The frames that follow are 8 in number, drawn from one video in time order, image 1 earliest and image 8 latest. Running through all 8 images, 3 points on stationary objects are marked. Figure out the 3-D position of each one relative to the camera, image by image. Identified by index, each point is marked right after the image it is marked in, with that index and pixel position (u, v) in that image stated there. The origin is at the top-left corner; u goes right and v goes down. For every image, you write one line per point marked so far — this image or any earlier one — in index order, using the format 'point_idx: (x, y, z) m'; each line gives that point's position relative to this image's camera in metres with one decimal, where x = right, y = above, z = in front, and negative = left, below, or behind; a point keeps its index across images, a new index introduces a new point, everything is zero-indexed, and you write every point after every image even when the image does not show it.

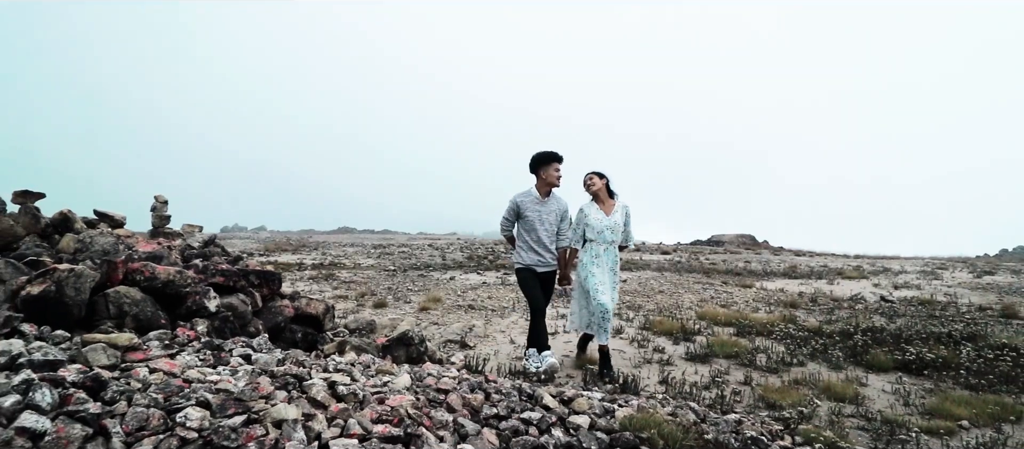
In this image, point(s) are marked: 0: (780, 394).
0: (+2.5, -1.6, +5.0) m
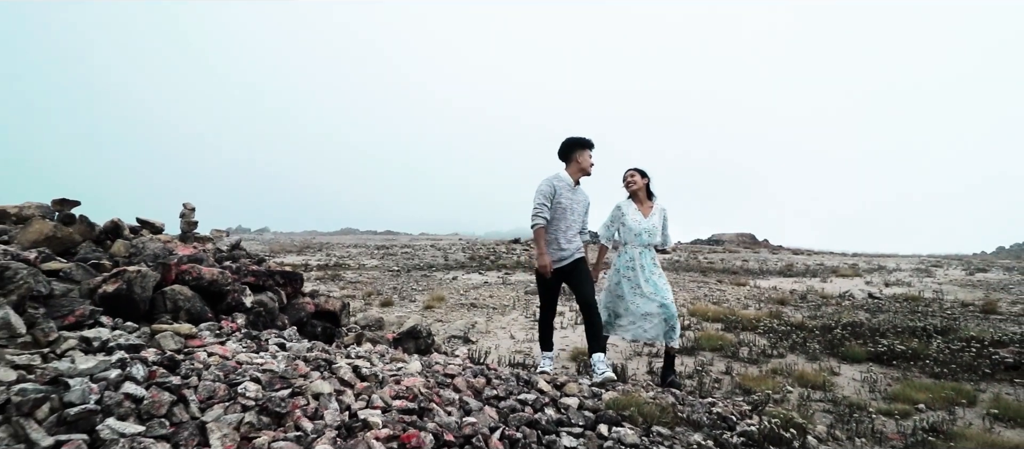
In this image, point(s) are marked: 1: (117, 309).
0: (+2.5, -1.6, +5.5) m
1: (-2.2, -0.5, +3.1) m
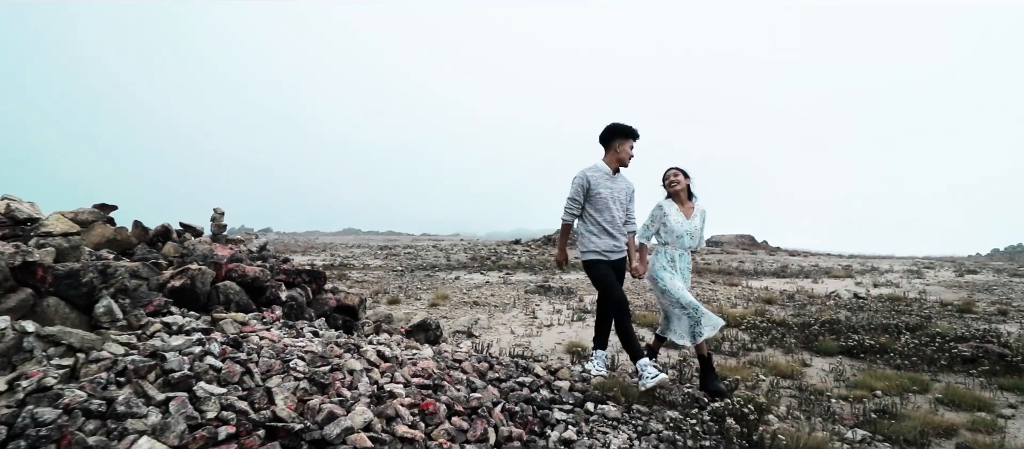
0: (+2.5, -1.6, +6.1) m
1: (-2.2, -0.5, +3.7) m
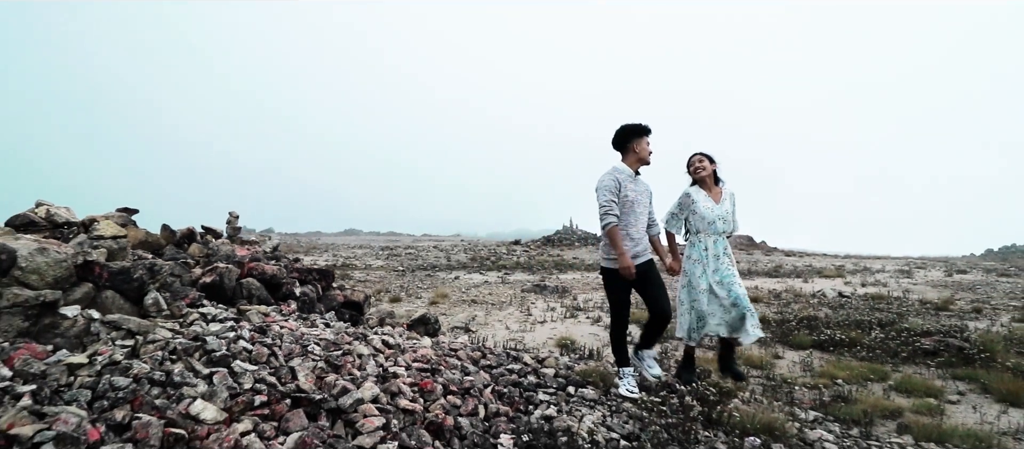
0: (+2.4, -1.7, +6.6) m
1: (-2.3, -0.5, +4.2) m
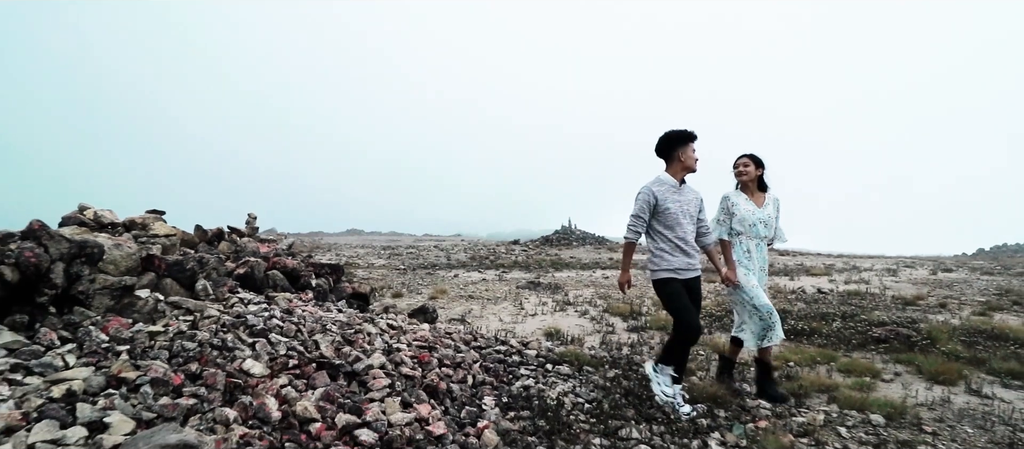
0: (+2.2, -1.7, +7.4) m
1: (-2.4, -0.5, +5.0) m
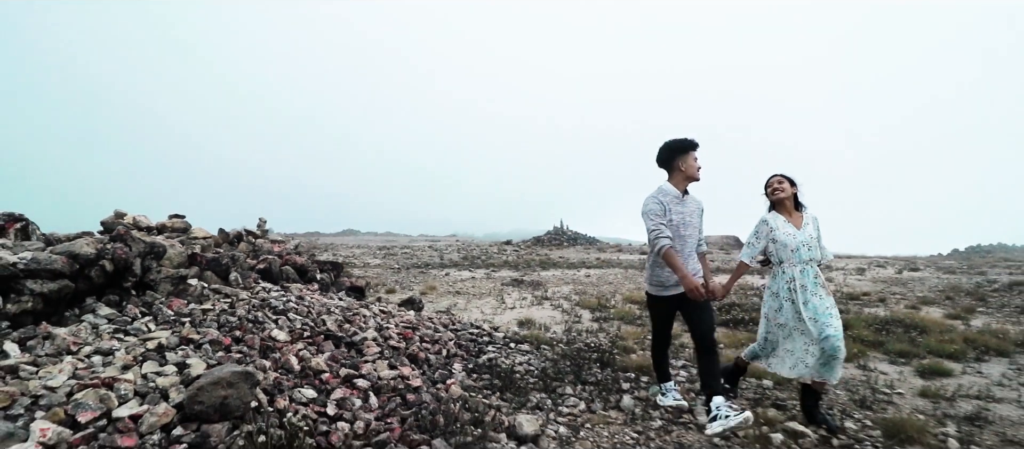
0: (+1.9, -1.7, +8.7) m
1: (-2.8, -0.6, +6.2) m
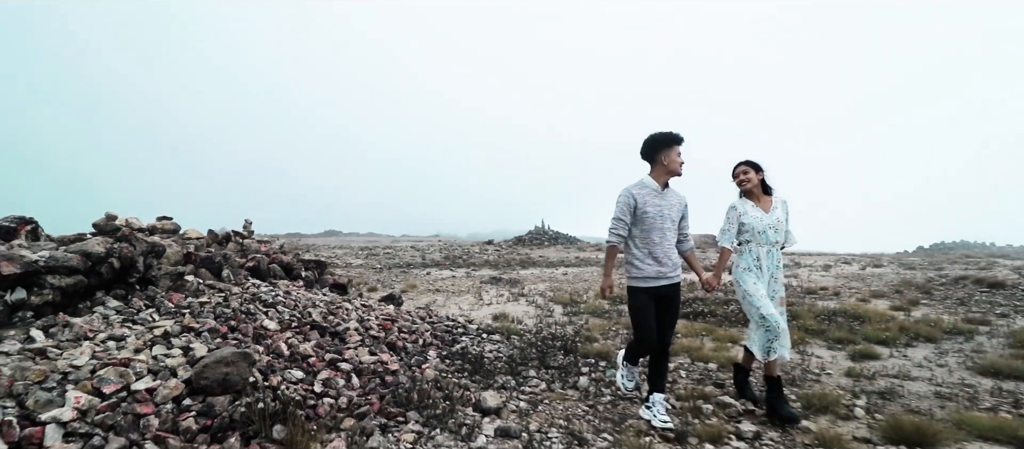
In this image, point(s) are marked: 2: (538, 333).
0: (+1.4, -1.7, +9.3) m
1: (-3.2, -0.6, +6.7) m
2: (+0.4, -1.6, +7.8) m
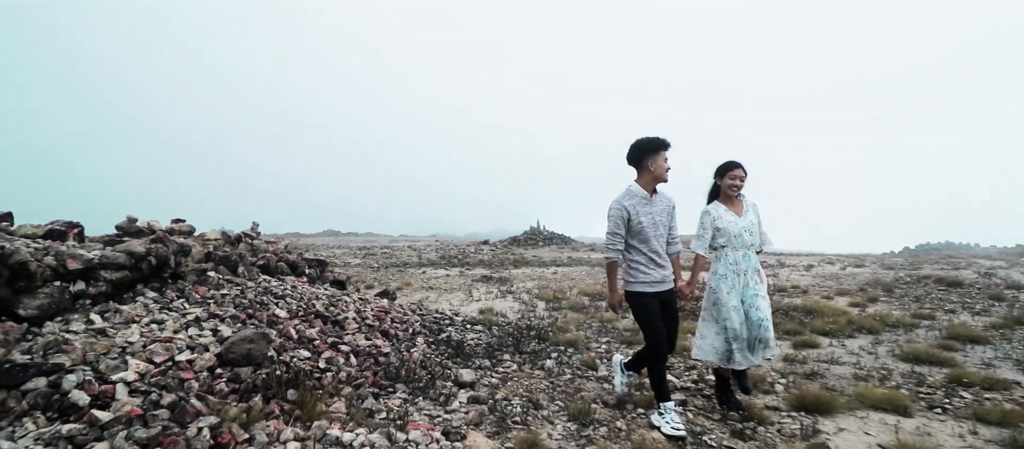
0: (+1.1, -1.8, +10.3) m
1: (-3.5, -0.6, +7.7) m
2: (+0.1, -1.6, +8.8) m
